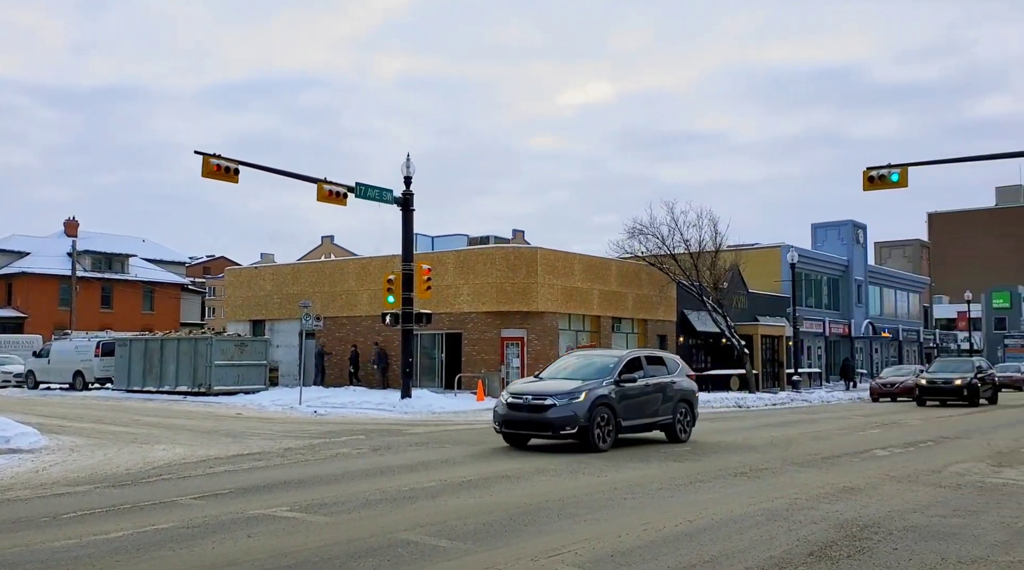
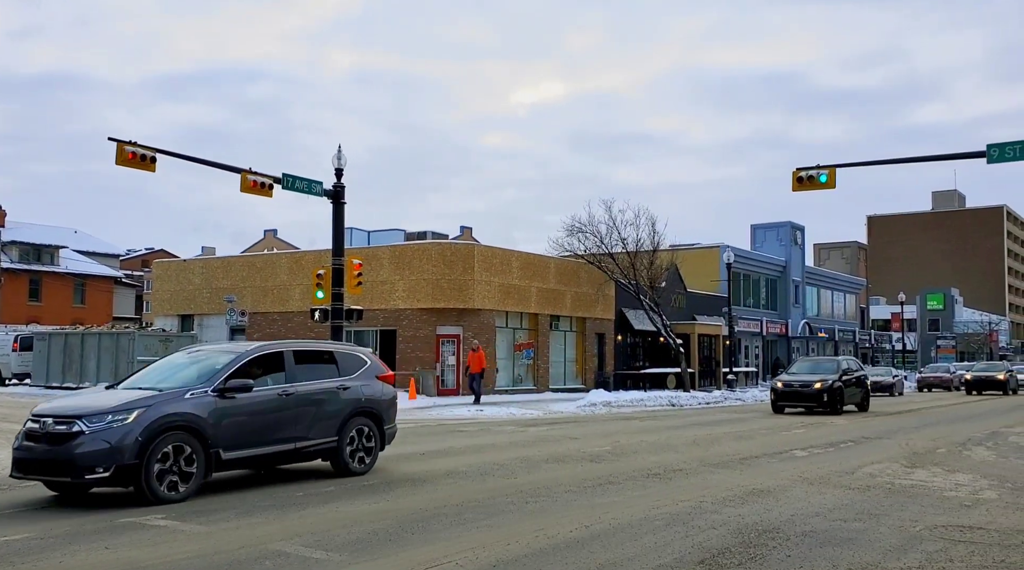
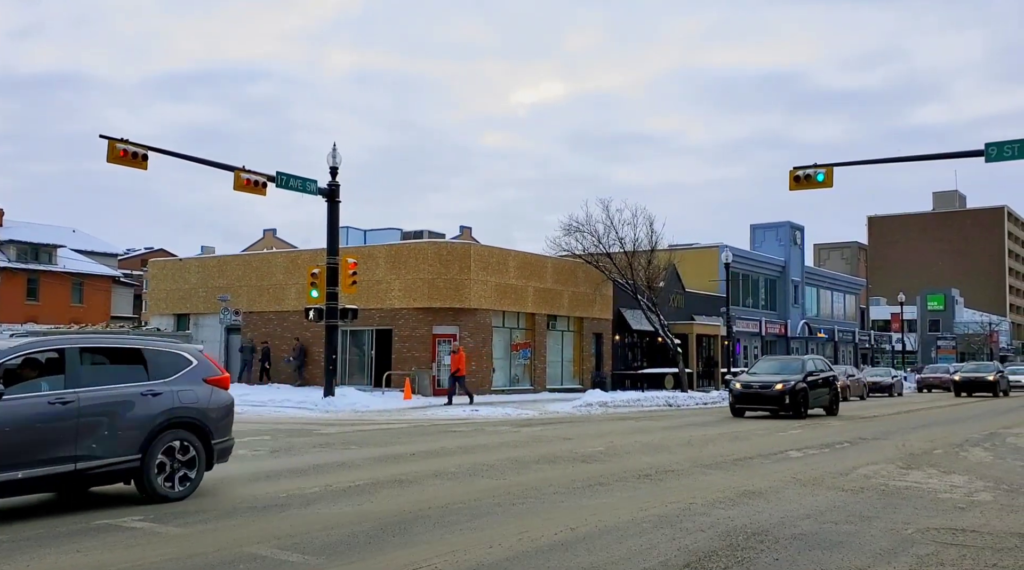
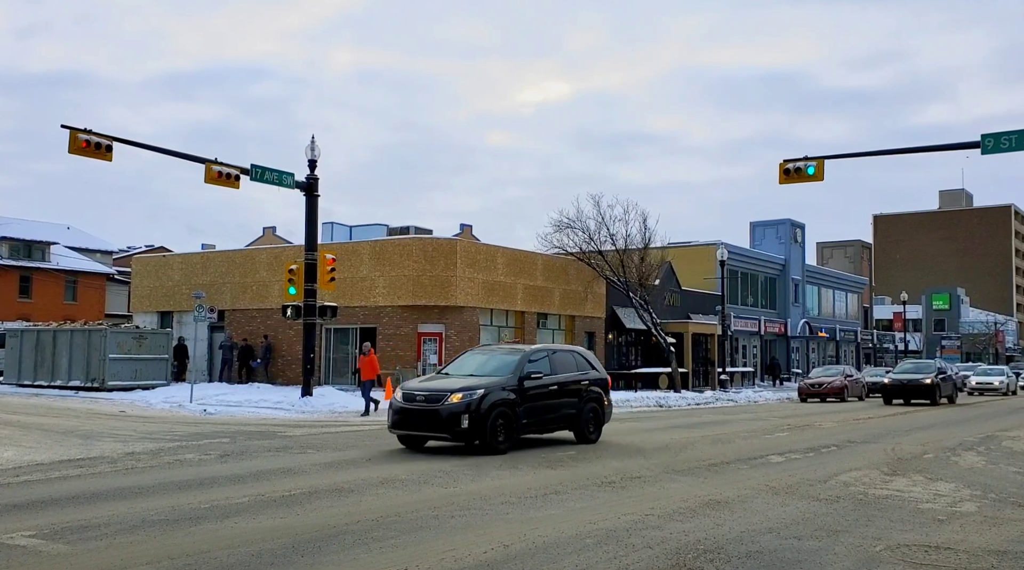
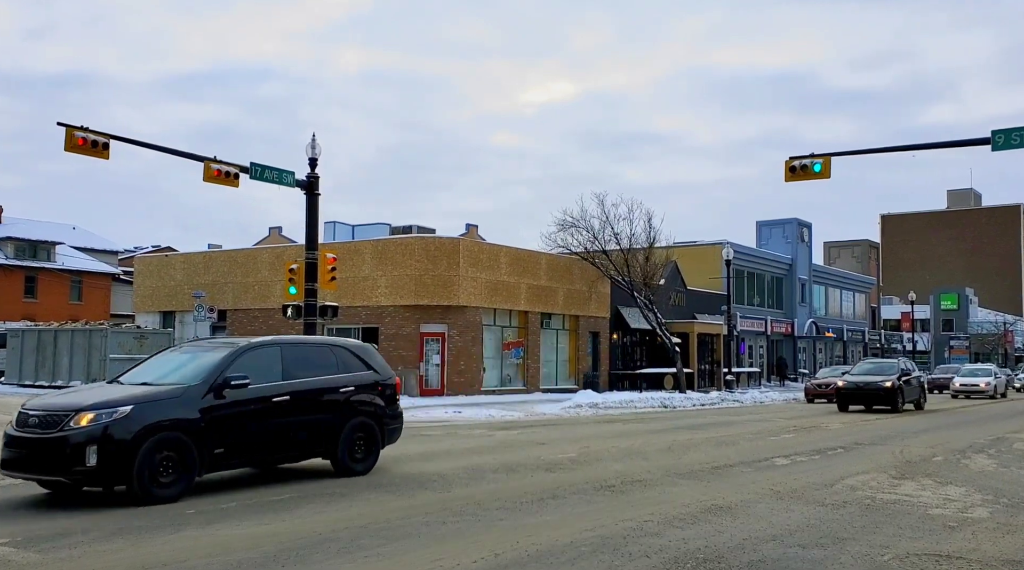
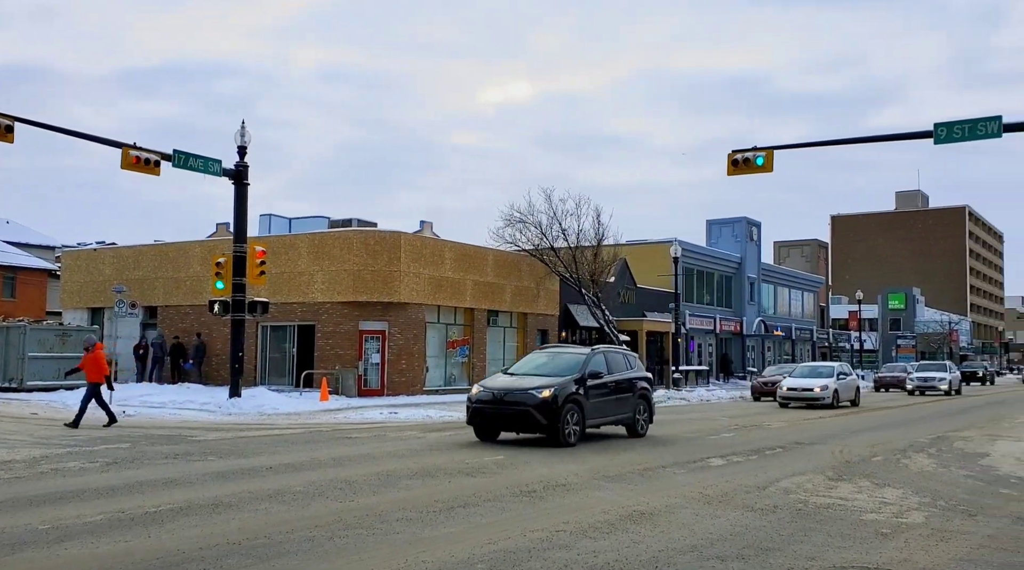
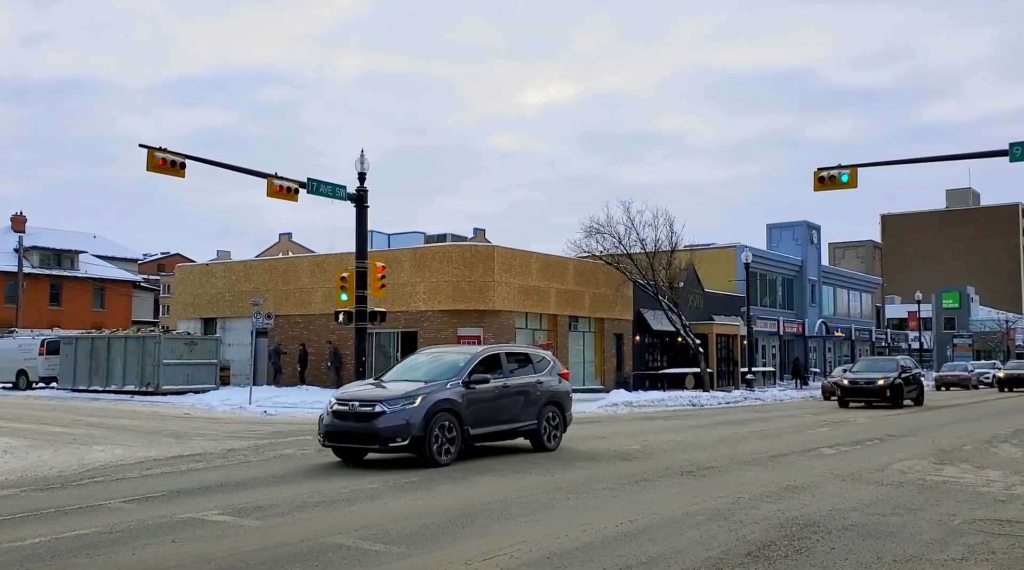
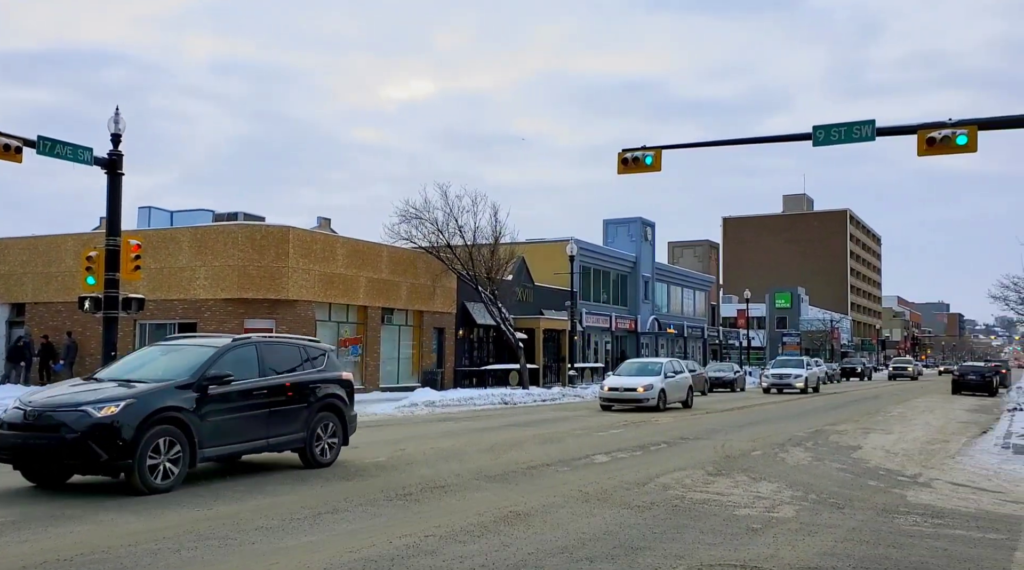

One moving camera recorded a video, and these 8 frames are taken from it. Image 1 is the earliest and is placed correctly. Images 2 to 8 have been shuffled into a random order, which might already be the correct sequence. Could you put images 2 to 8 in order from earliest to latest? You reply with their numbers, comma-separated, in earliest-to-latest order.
7, 2, 3, 4, 5, 6, 8
